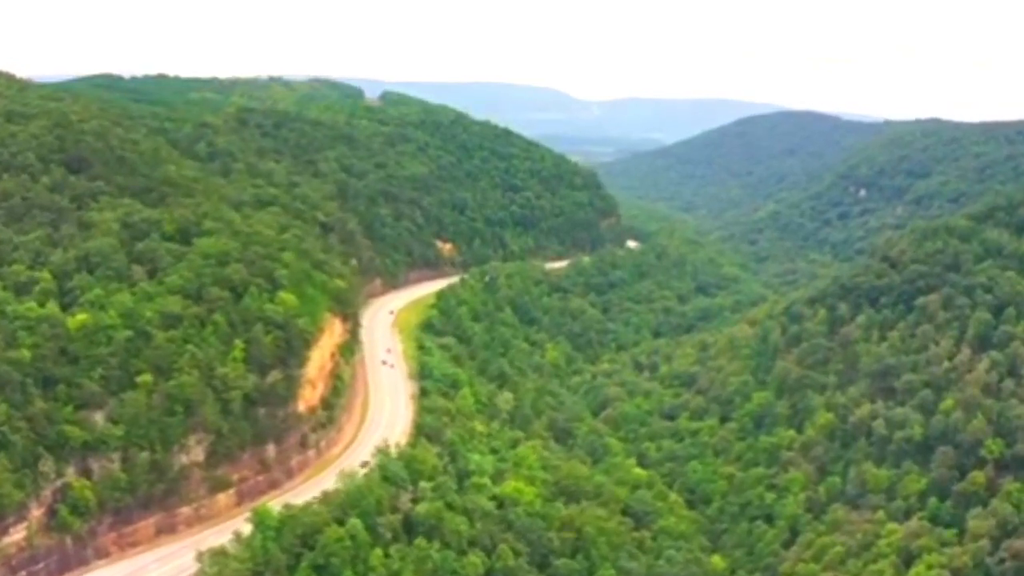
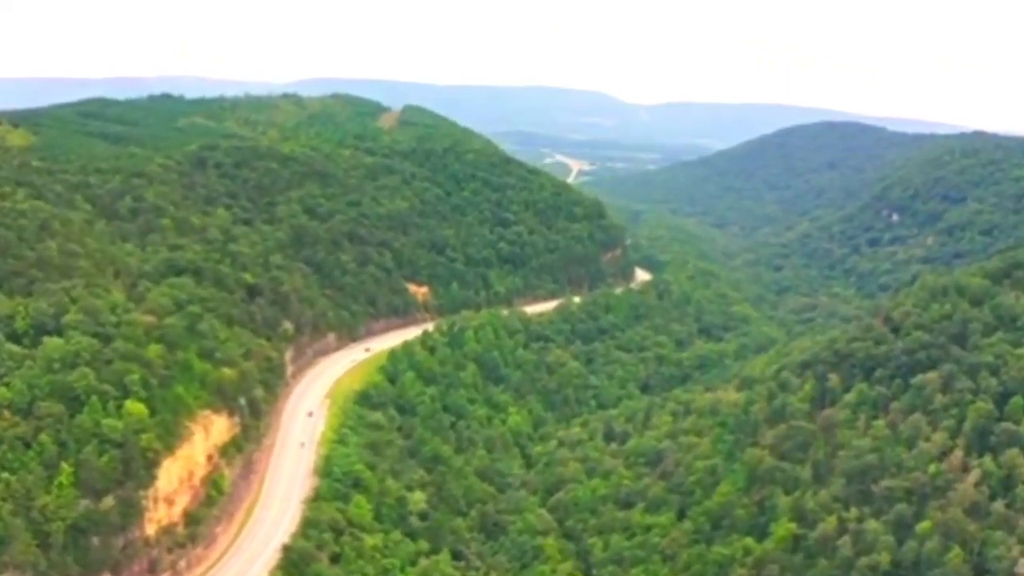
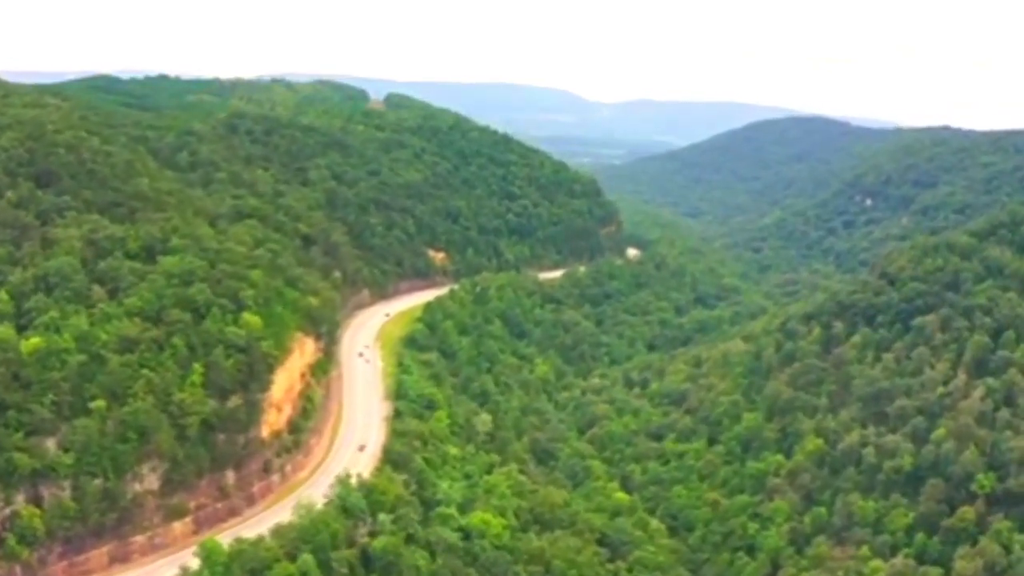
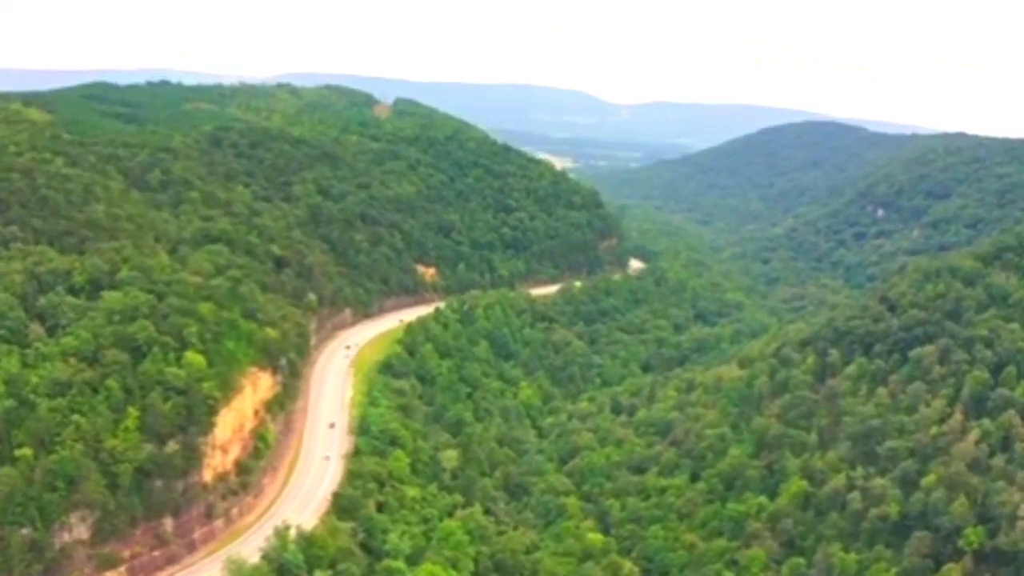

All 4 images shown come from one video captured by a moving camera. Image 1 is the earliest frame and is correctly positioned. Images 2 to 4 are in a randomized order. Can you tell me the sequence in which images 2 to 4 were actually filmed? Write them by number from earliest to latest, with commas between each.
3, 4, 2
